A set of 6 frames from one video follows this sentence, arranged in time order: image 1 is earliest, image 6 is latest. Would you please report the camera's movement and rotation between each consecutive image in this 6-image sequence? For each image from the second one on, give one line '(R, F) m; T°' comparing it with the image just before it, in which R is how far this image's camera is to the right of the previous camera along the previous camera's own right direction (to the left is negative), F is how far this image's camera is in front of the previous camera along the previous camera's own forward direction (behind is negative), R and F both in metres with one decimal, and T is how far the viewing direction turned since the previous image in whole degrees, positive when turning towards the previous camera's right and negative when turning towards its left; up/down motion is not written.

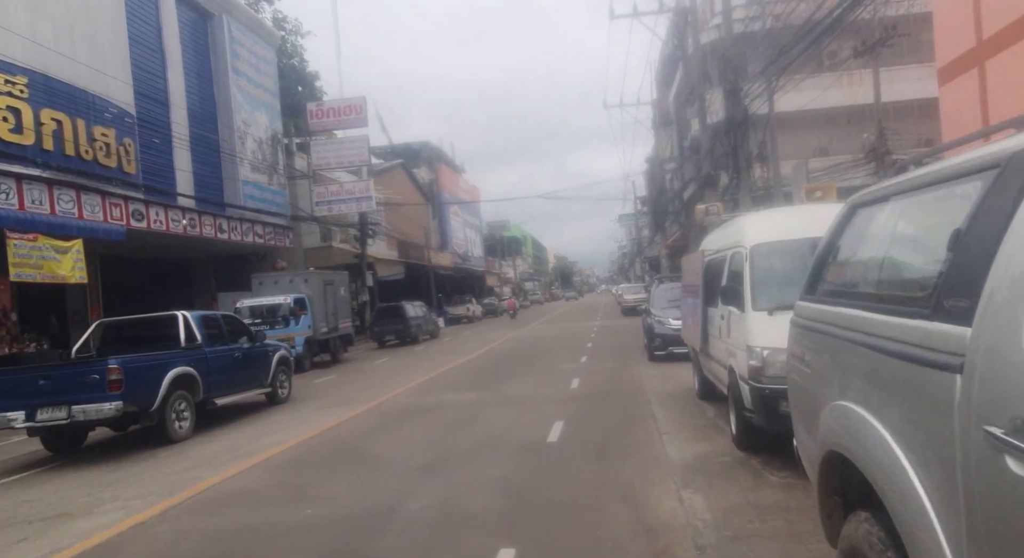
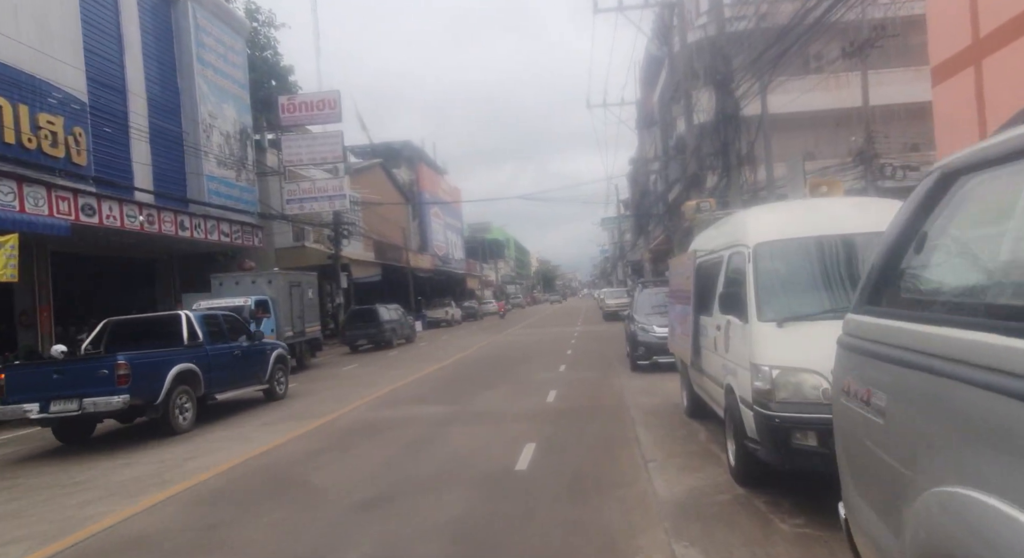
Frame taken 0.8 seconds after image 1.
(+0.2, +1.1) m; +2°
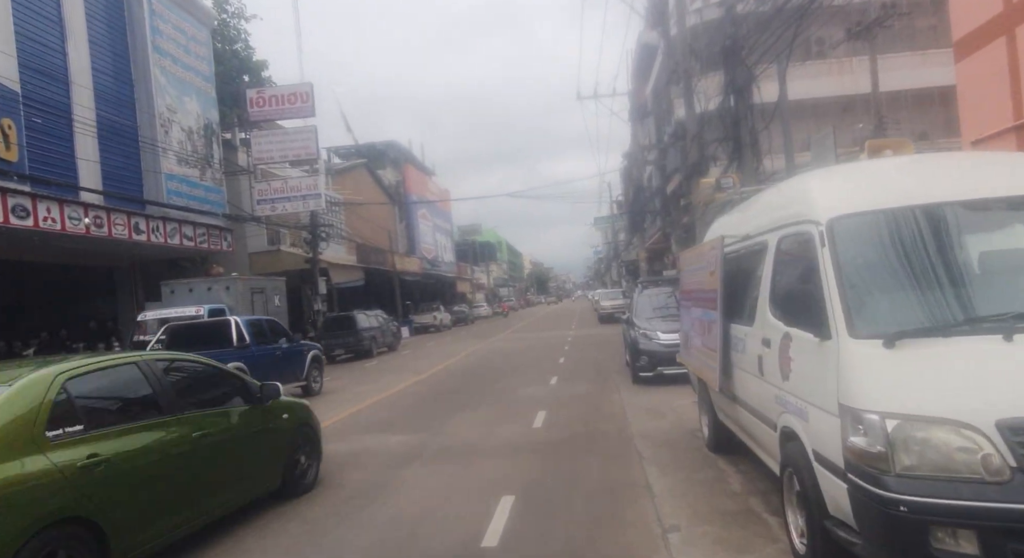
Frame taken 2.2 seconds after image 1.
(+0.3, +1.9) m; +1°
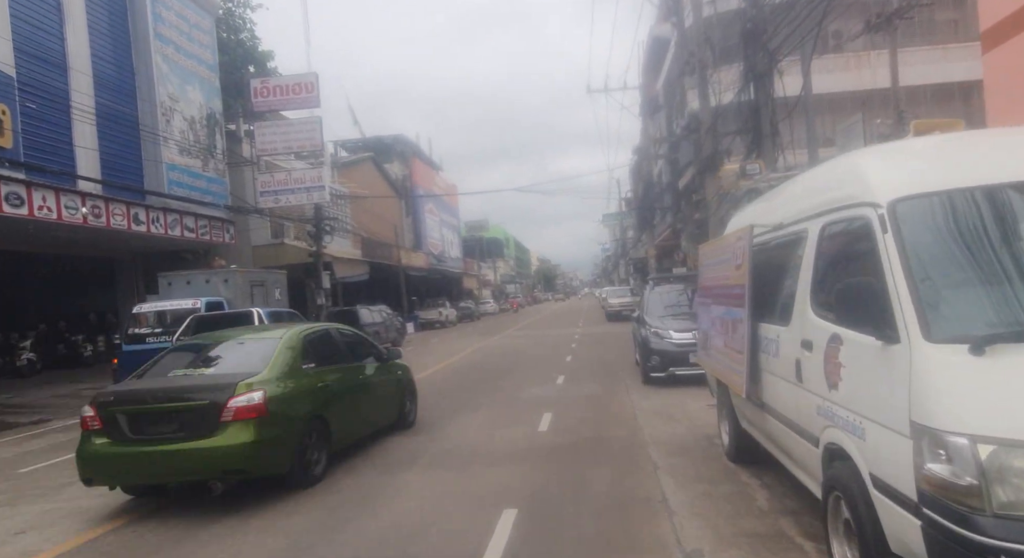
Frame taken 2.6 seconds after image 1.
(0.0, +0.6) m; -1°
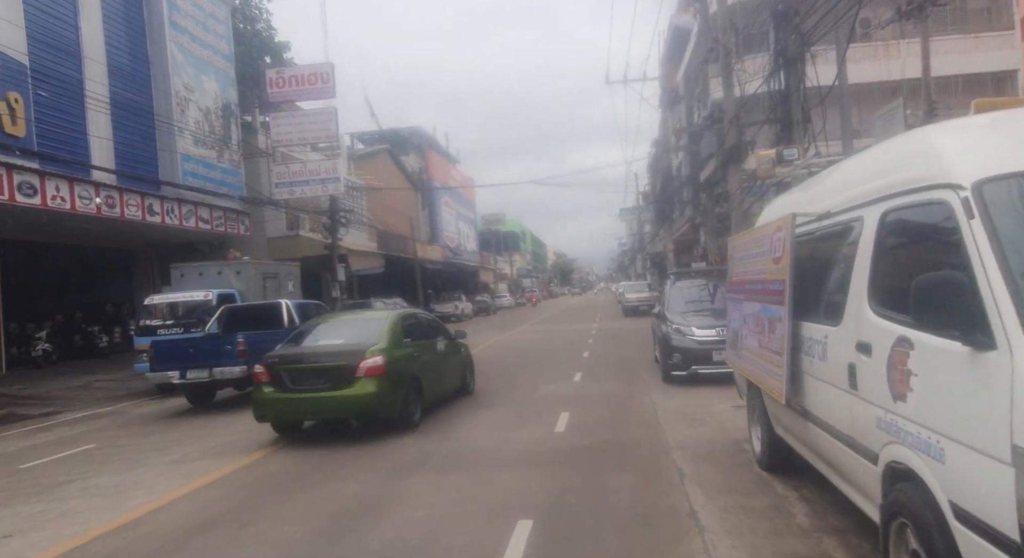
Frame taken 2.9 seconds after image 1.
(0.0, +0.4) m; -1°
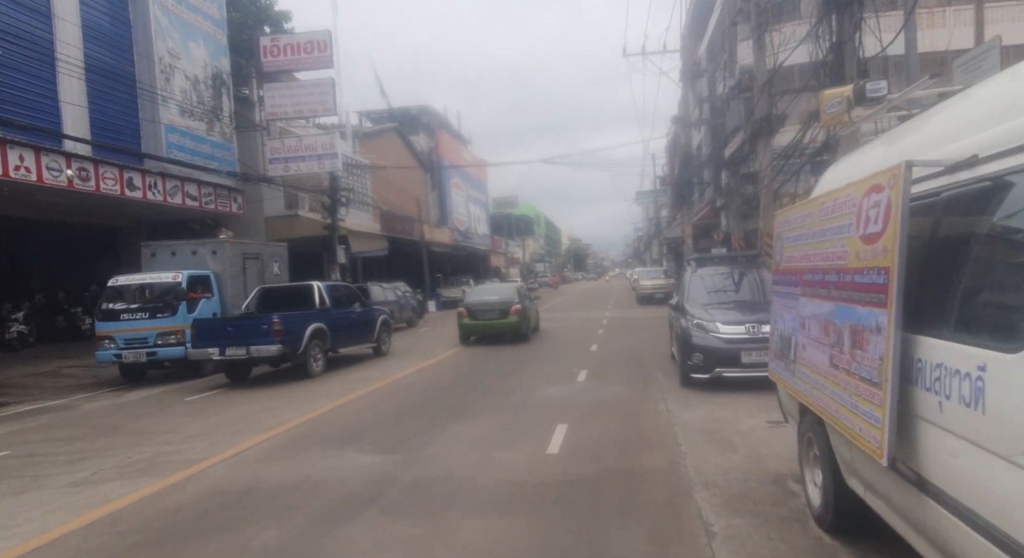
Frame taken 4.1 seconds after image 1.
(+0.3, +1.7) m; -1°
